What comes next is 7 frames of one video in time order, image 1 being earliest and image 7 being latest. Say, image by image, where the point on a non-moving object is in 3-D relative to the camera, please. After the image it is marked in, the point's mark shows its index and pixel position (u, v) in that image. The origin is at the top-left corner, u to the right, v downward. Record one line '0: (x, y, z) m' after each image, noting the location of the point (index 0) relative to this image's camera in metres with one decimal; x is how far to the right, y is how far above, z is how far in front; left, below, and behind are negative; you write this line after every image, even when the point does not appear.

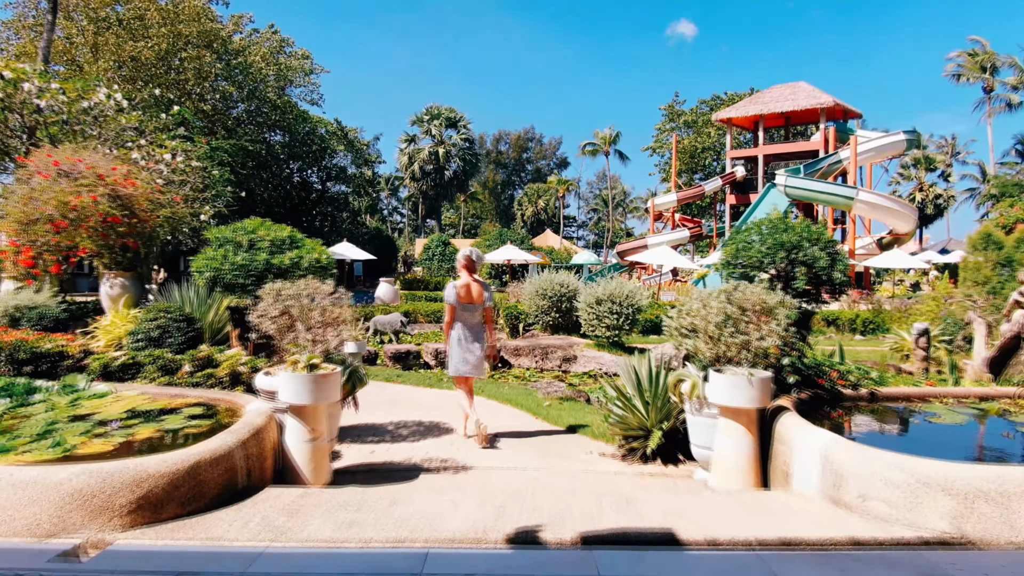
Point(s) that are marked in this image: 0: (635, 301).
0: (+1.7, -0.2, +9.8) m
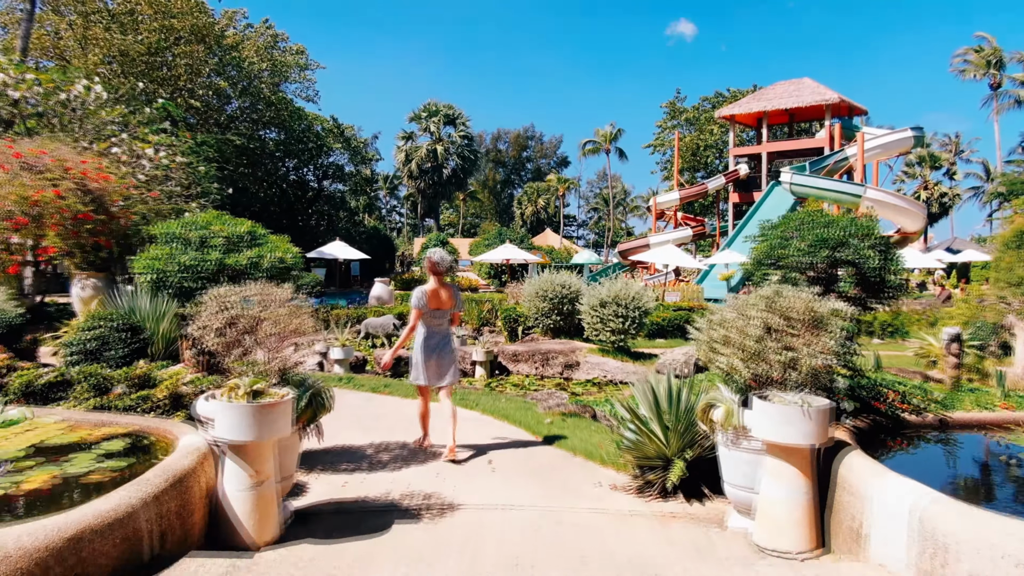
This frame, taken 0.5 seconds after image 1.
0: (+1.6, -0.2, +9.1) m
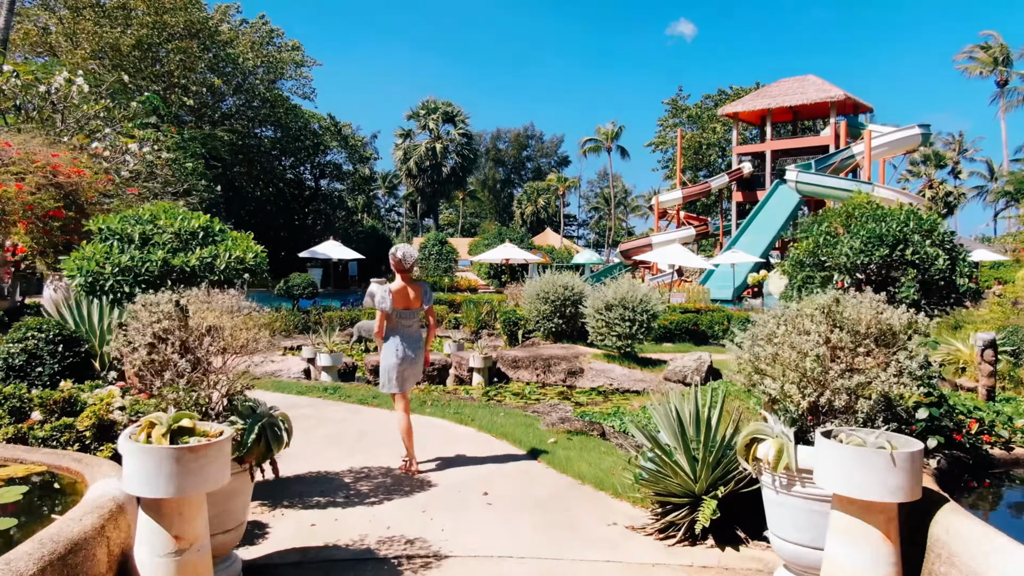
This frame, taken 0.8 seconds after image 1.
0: (+1.6, -0.2, +8.6) m
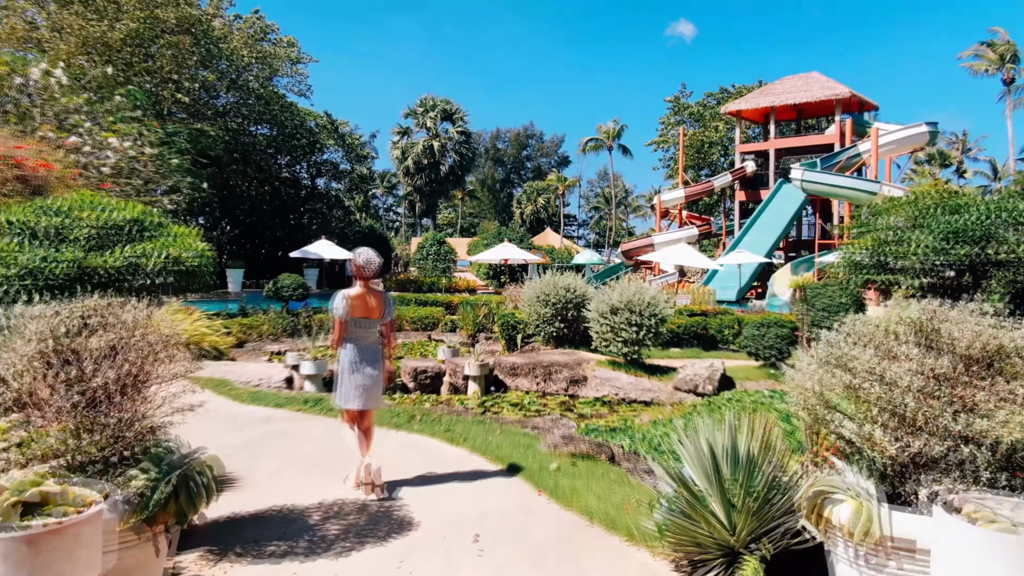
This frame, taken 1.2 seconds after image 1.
0: (+1.6, -0.2, +8.0) m
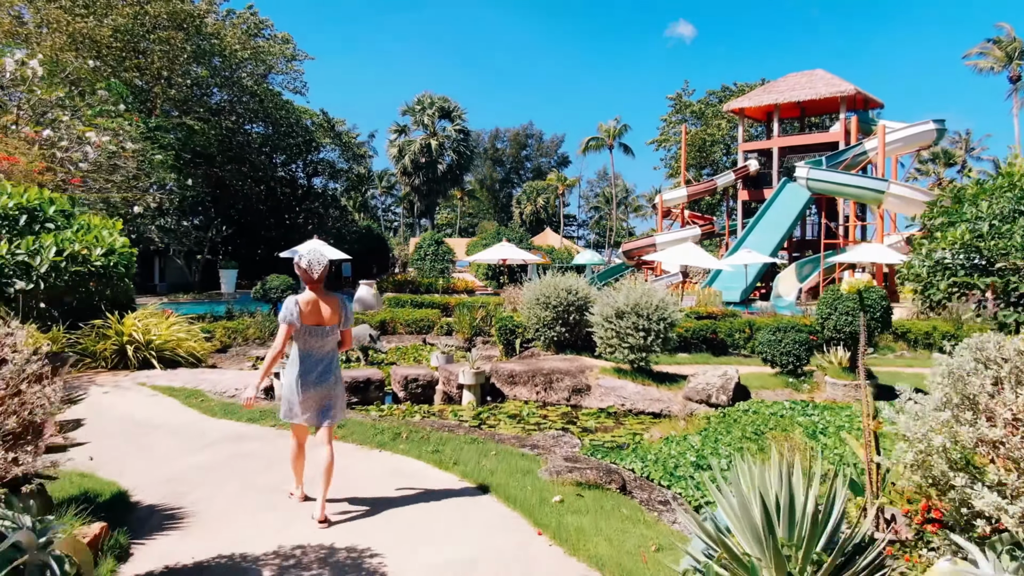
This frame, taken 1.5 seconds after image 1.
0: (+1.6, -0.3, +7.4) m
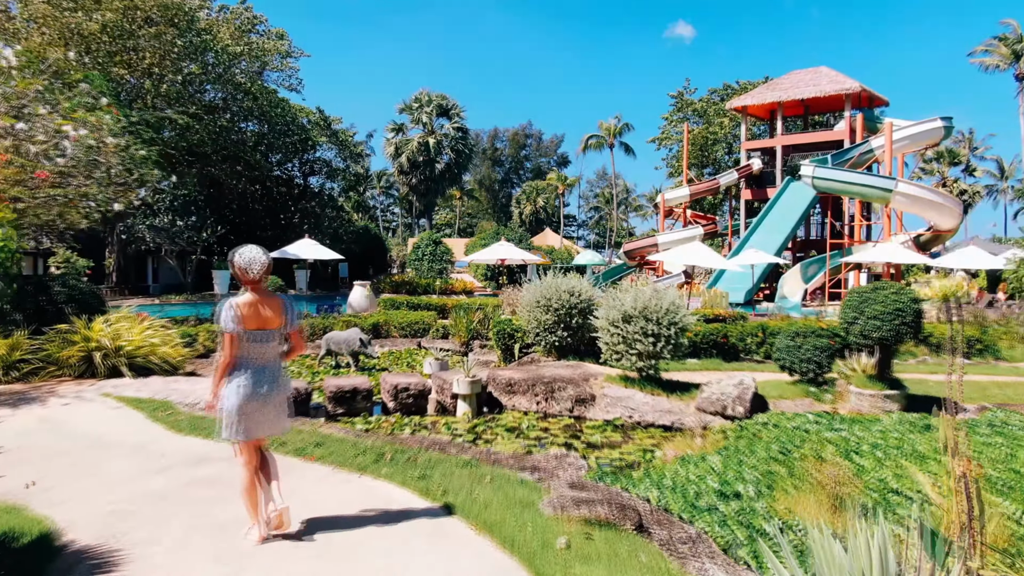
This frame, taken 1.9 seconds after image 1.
0: (+1.6, -0.3, +6.9) m
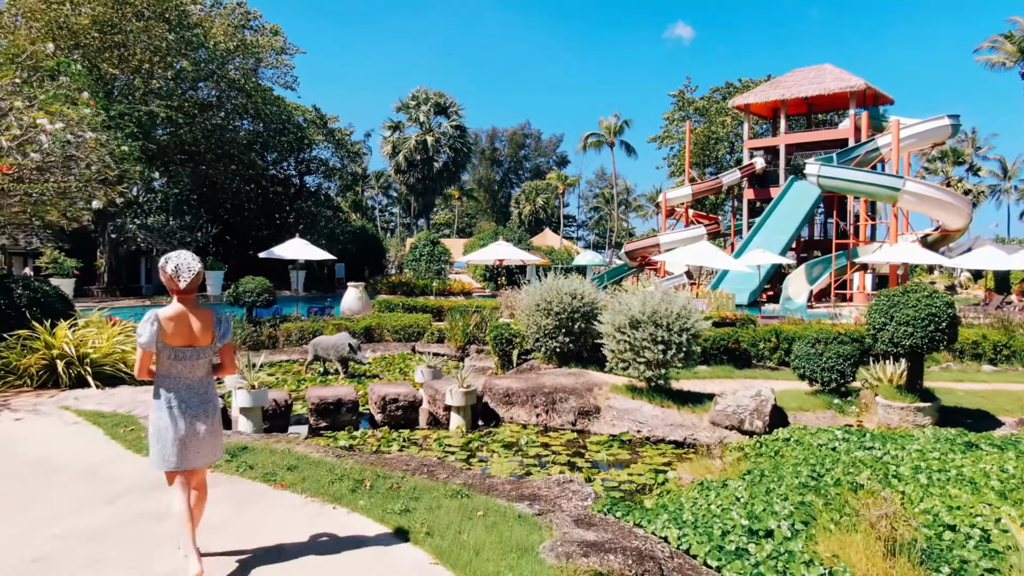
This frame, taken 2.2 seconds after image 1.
0: (+1.6, -0.3, +6.4) m
